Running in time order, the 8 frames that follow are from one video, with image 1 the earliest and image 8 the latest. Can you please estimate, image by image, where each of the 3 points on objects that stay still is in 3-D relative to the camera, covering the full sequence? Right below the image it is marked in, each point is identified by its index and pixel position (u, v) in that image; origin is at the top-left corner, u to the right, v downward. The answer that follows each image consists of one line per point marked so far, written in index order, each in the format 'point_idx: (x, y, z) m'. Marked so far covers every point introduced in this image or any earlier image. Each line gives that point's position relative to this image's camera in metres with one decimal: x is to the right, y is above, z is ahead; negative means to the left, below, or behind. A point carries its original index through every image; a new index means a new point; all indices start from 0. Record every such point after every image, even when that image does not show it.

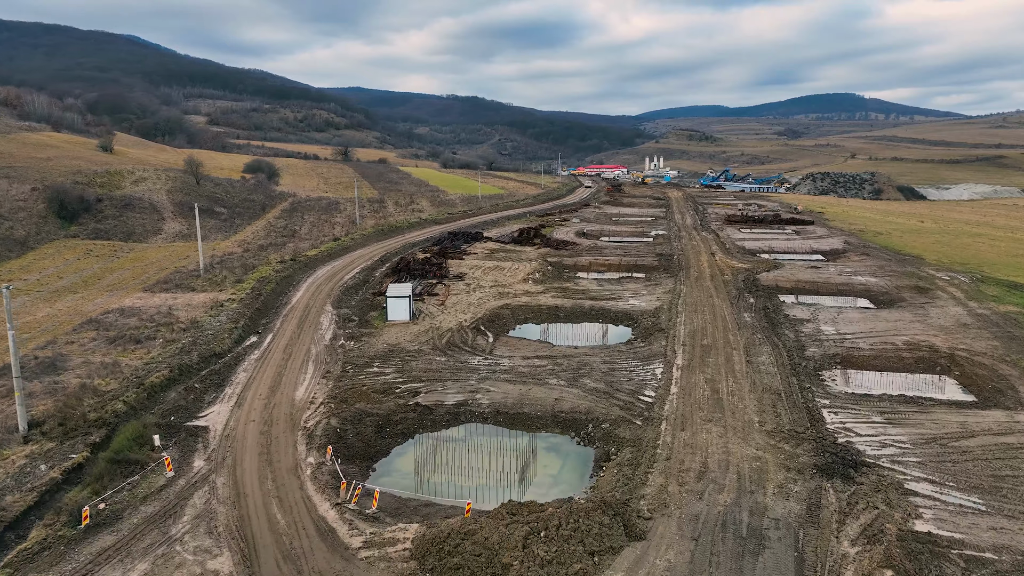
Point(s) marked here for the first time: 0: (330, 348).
0: (-5.8, -1.9, +18.6) m
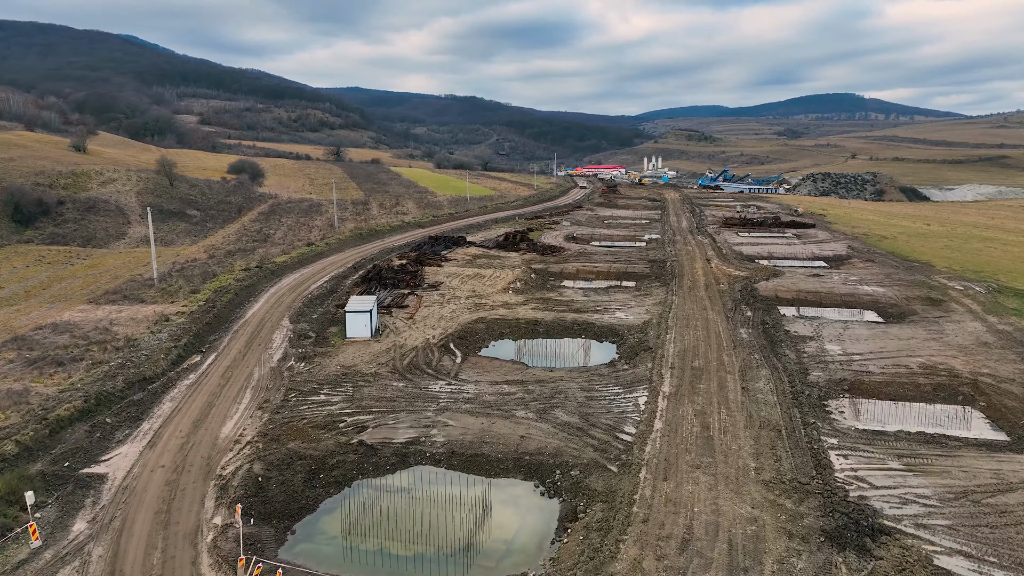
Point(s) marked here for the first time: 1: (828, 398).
0: (-6.7, -2.4, +16.6) m
1: (+7.8, -2.7, +14.6) m
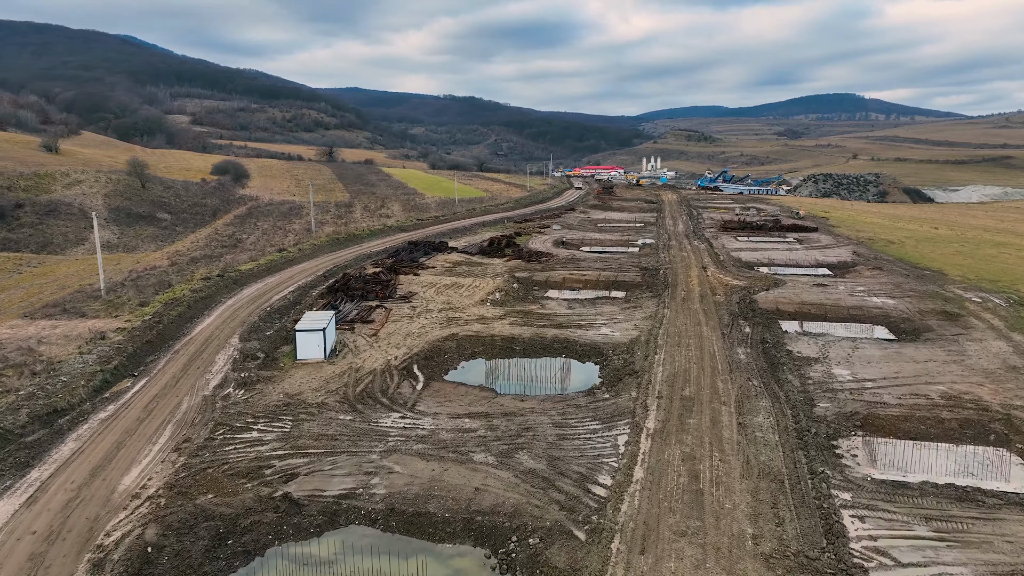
0: (-7.5, -2.8, +14.6) m
1: (+6.9, -3.2, +12.6) m
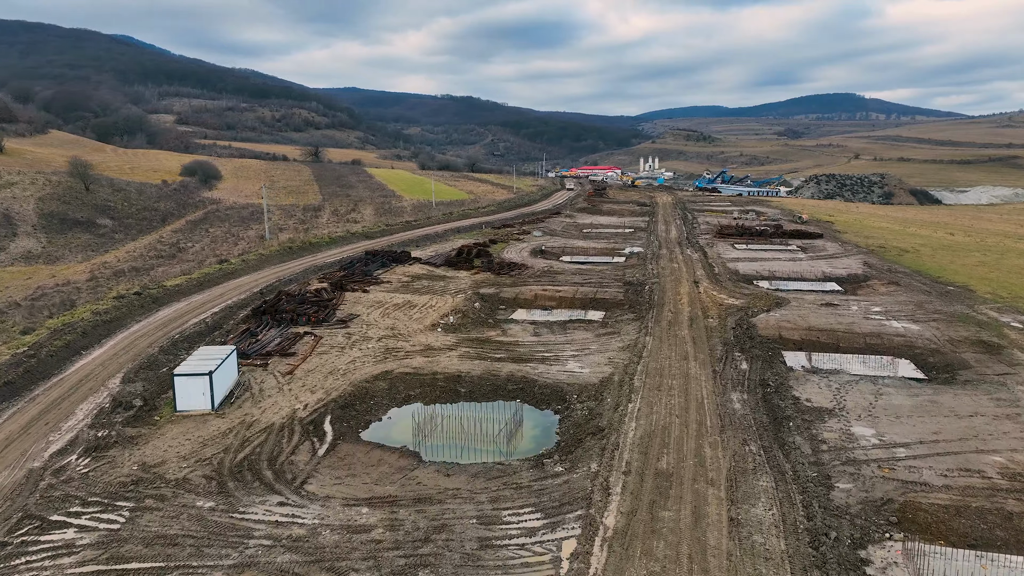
0: (-9.0, -3.6, +11.1) m
1: (+5.5, -3.9, +9.1) m
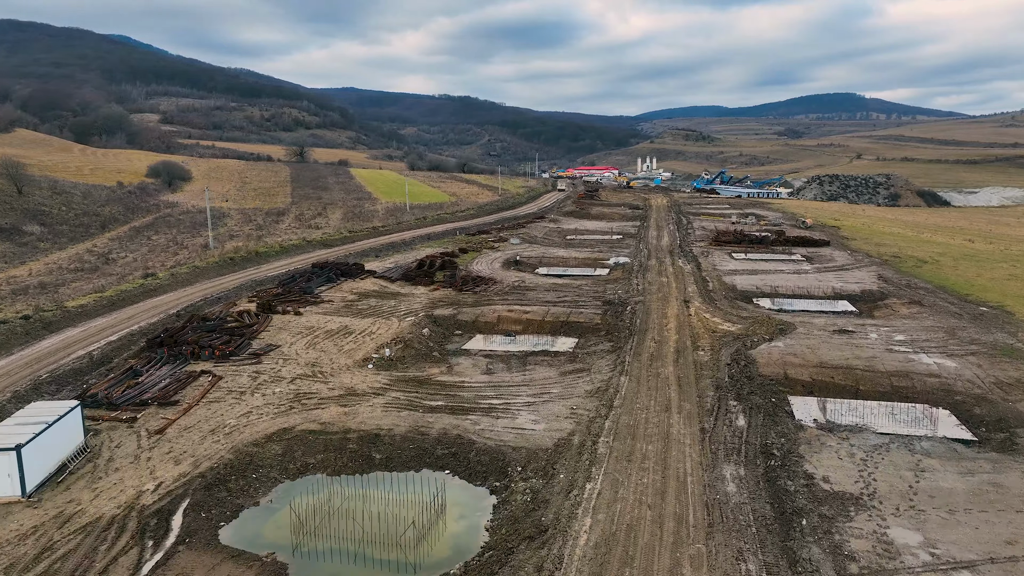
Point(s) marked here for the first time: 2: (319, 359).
0: (-10.5, -4.3, +7.5) m
1: (+4.0, -4.7, +5.5) m
2: (-5.5, -2.0, +16.9) m
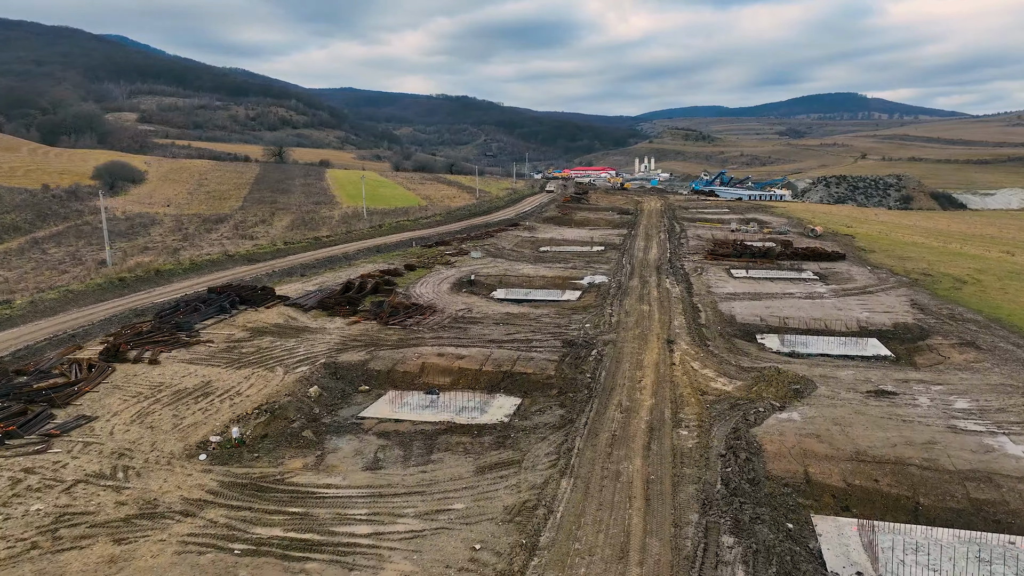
0: (-12.4, -5.4, +2.5) m
1: (+2.0, -5.7, +0.5) m
2: (-7.5, -3.0, +11.8) m
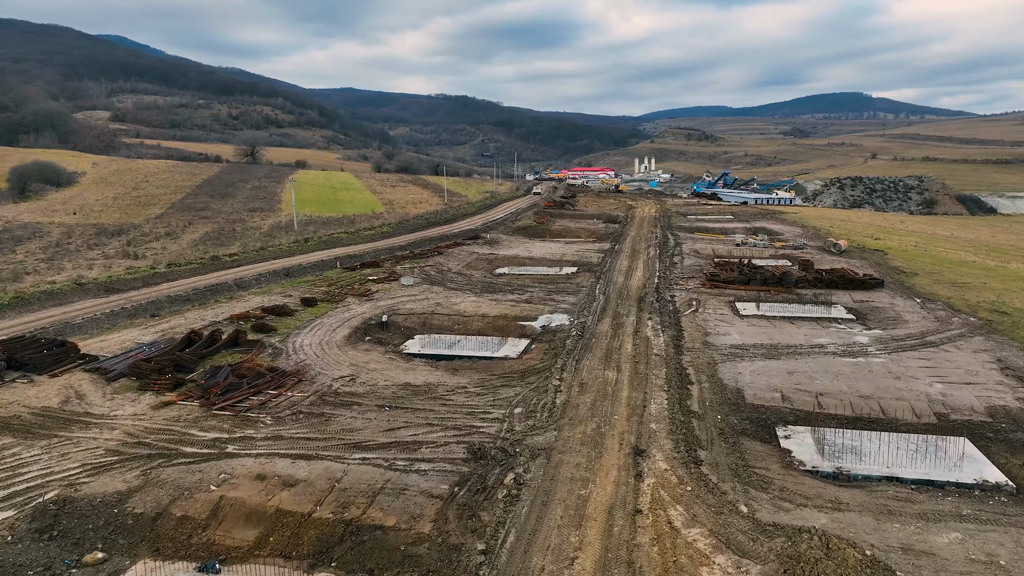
0: (-14.9, -6.7, -4.1) m
1: (-0.4, -7.1, -6.2) m
2: (-9.8, -4.4, +5.2) m
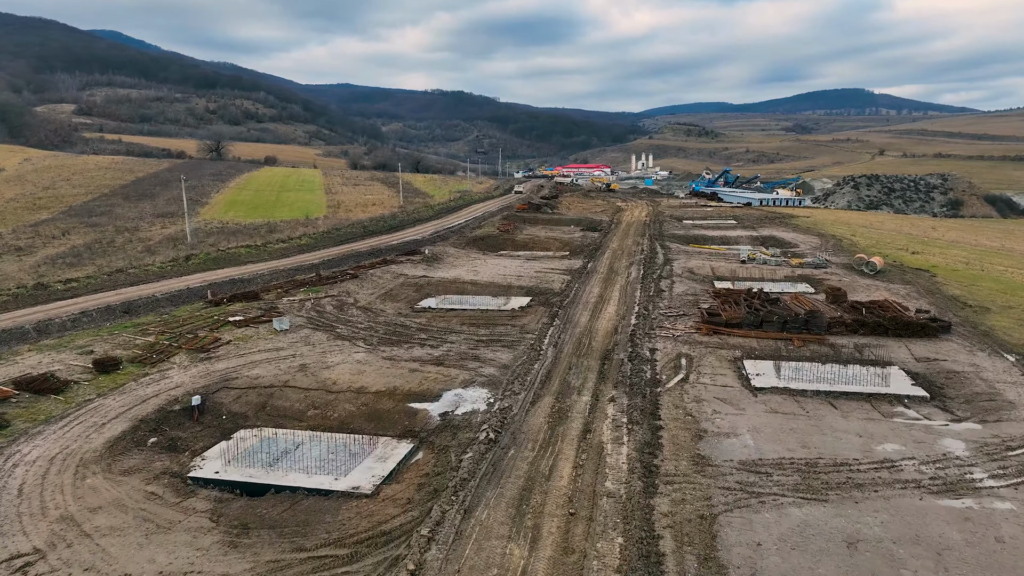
0: (-17.2, -8.1, -10.7) m
1: (-2.7, -8.5, -12.9) m
2: (-12.1, -5.8, -1.4) m
